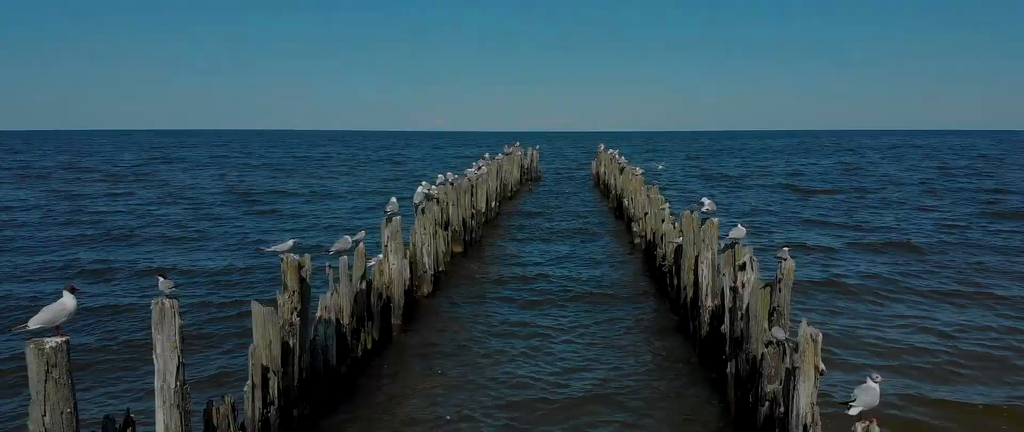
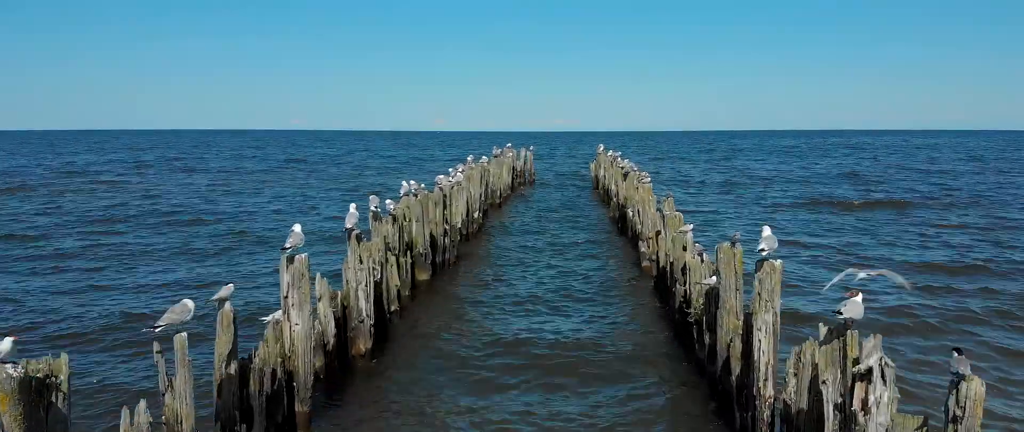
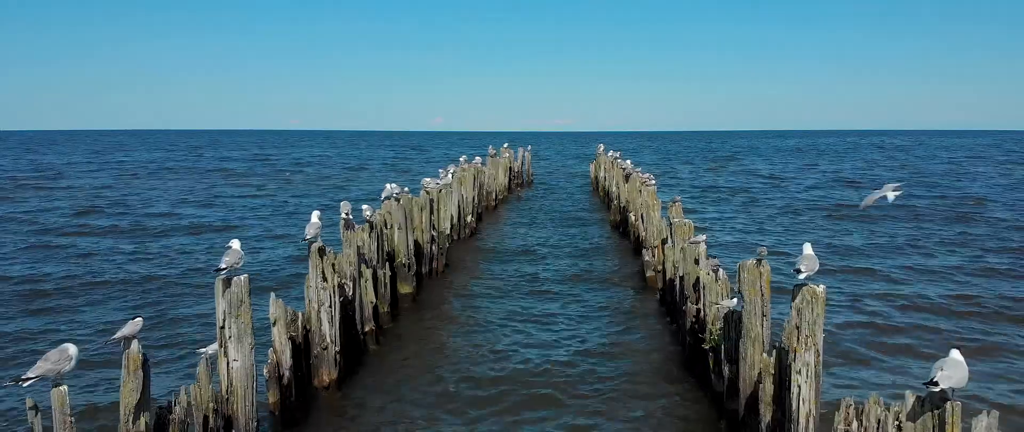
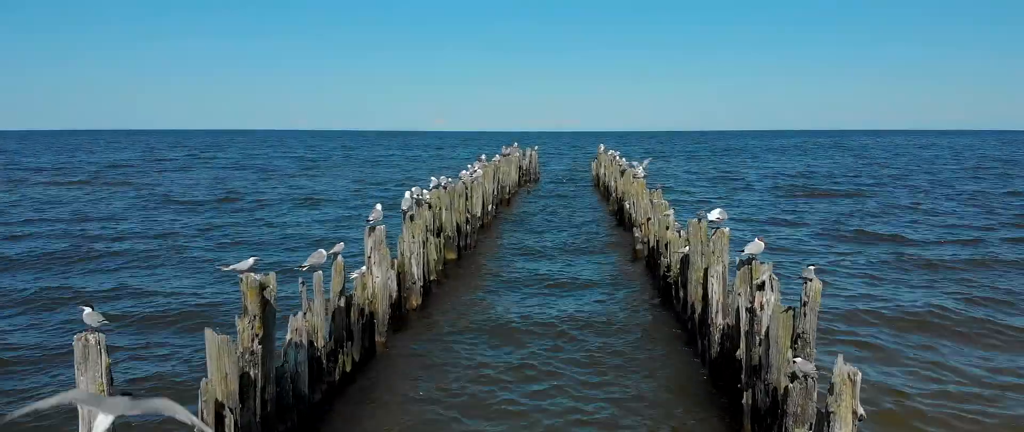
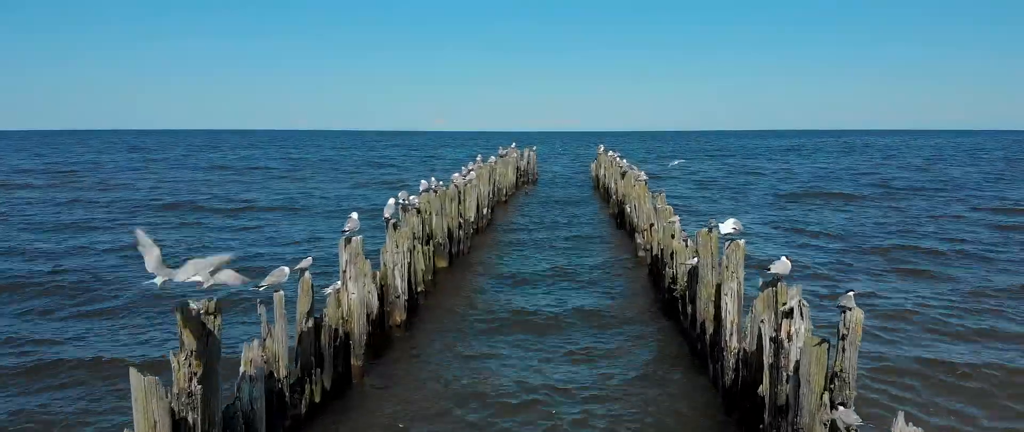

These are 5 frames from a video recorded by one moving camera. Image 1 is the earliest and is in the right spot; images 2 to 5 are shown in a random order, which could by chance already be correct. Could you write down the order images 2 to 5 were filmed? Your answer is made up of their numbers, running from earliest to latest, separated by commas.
4, 5, 2, 3
